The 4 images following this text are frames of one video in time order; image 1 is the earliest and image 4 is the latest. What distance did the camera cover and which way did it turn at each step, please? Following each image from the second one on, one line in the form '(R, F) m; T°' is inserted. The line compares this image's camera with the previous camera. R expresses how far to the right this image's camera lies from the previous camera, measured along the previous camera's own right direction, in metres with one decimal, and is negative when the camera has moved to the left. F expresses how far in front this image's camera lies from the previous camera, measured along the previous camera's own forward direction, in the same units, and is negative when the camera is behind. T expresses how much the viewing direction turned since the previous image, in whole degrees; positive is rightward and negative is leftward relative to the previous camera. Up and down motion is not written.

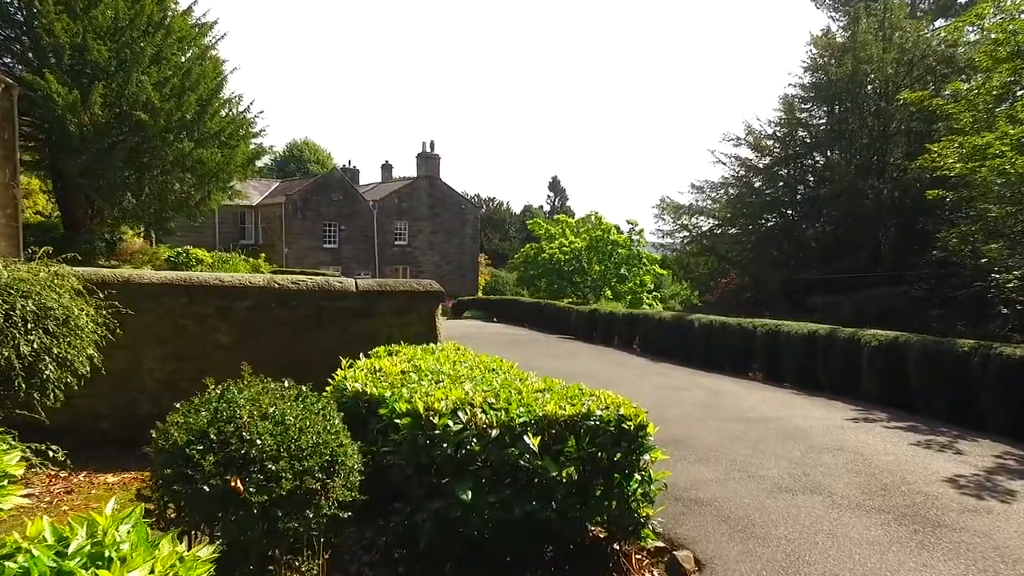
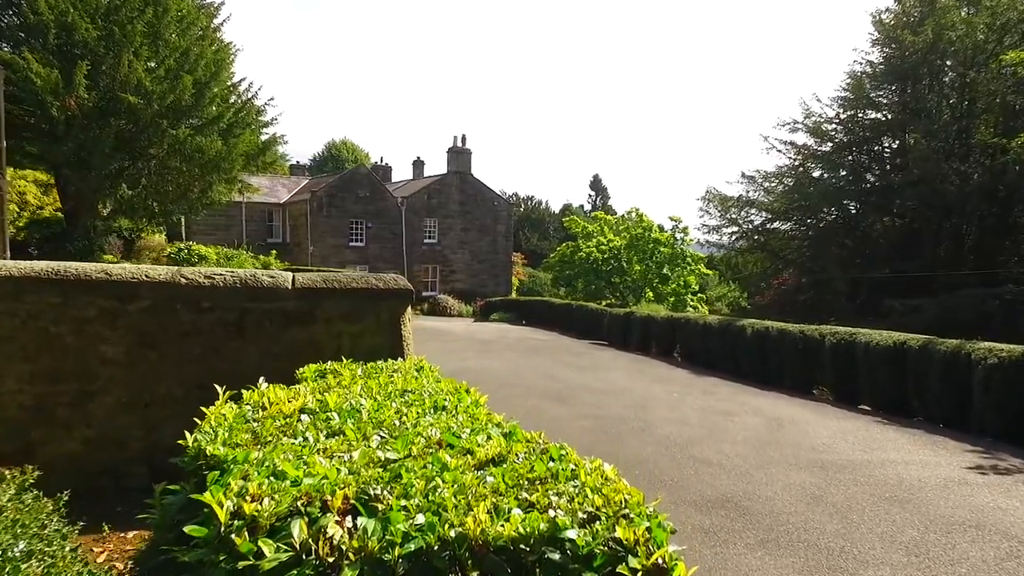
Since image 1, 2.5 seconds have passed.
(+0.5, +1.9) m; -4°
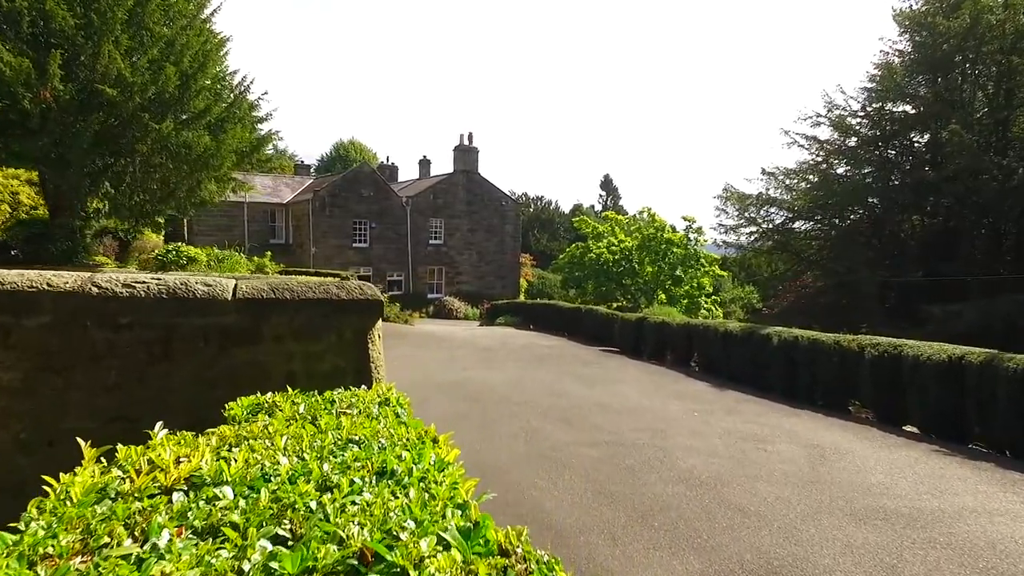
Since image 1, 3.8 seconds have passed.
(+0.1, +1.0) m; -1°
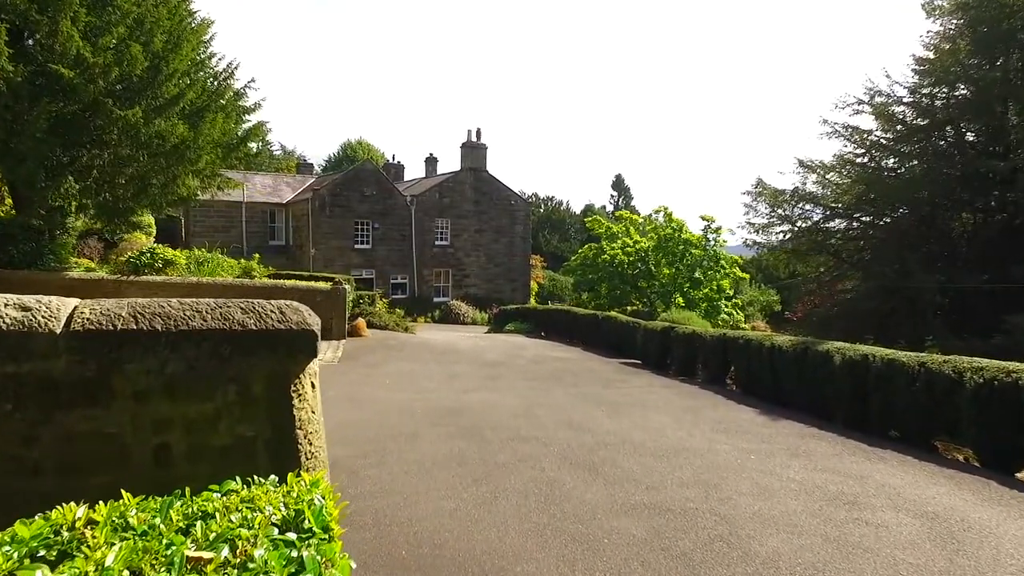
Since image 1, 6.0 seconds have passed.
(0.0, +1.7) m; -1°
